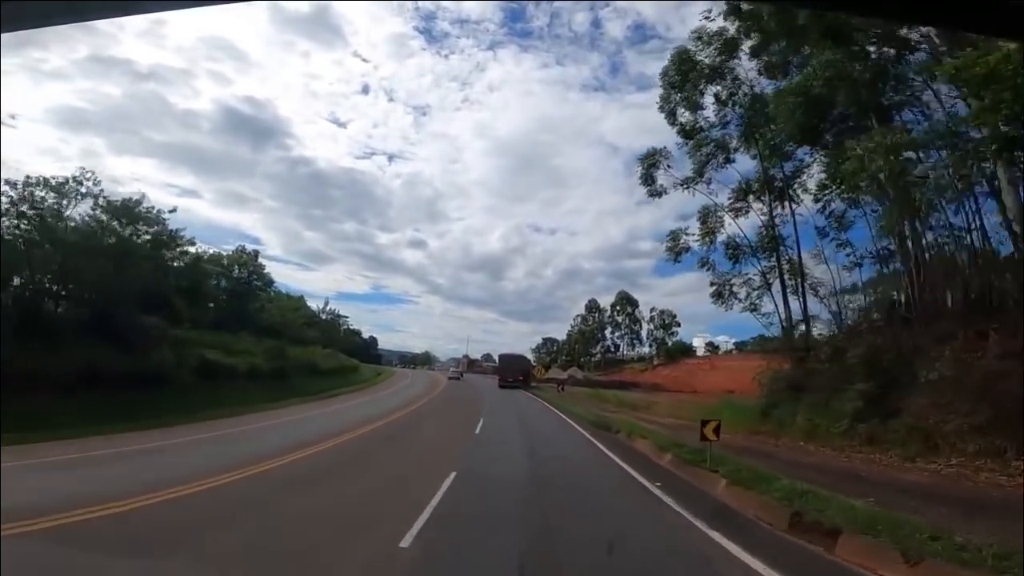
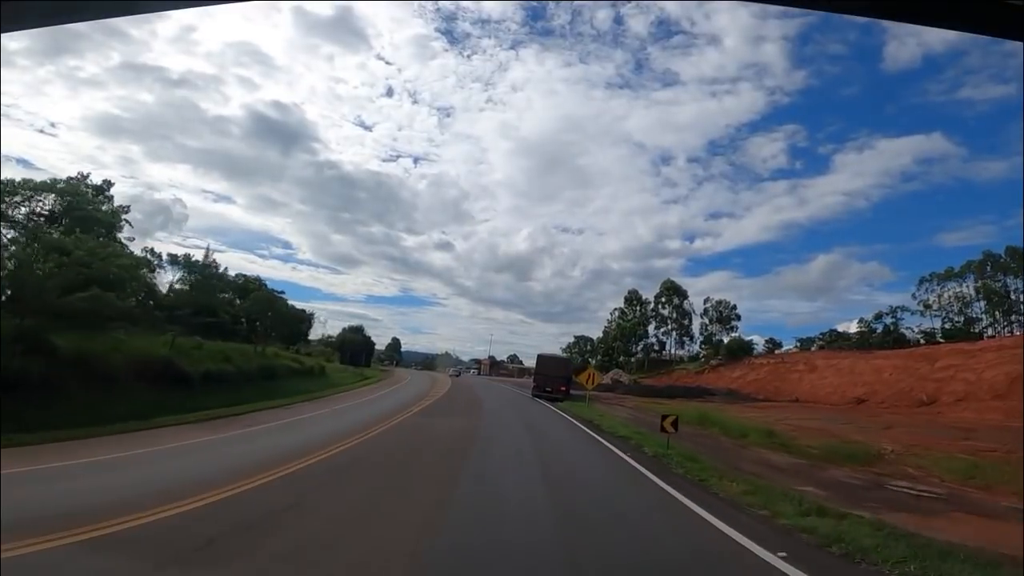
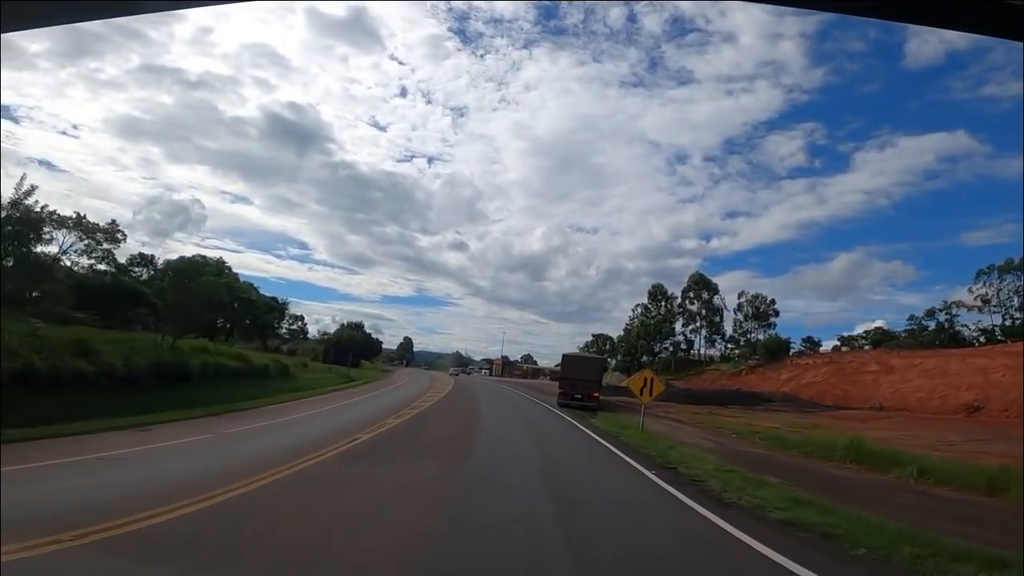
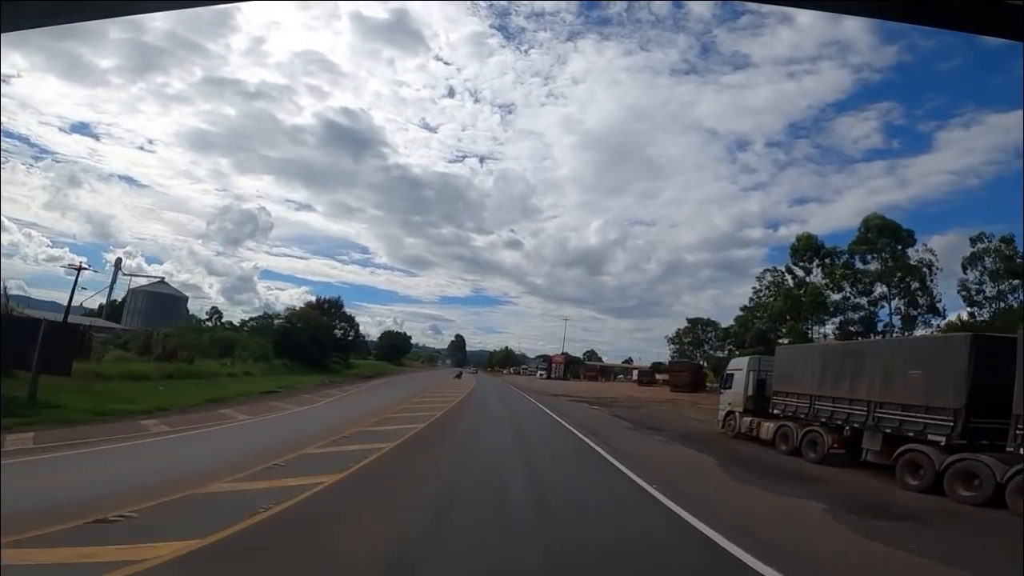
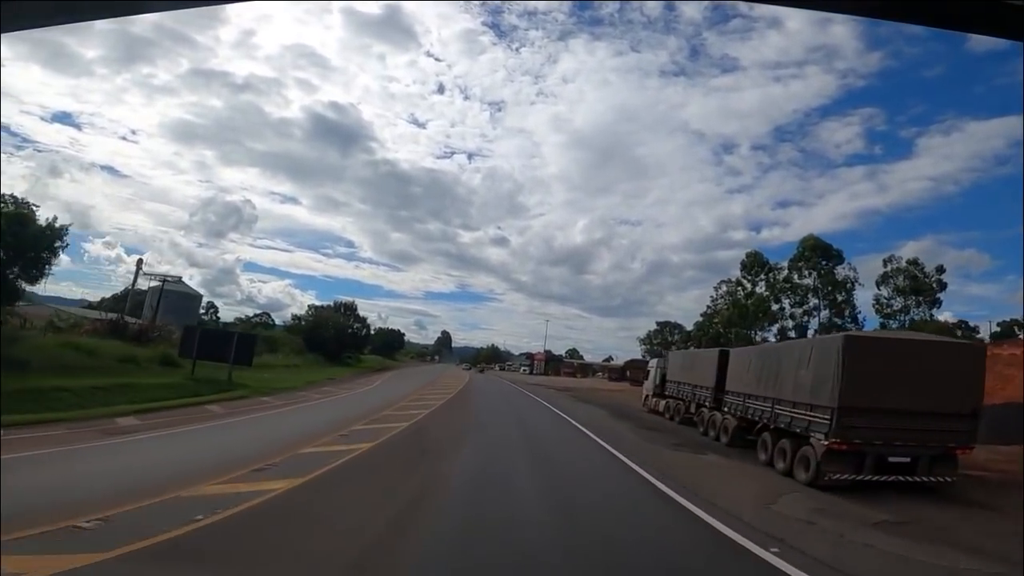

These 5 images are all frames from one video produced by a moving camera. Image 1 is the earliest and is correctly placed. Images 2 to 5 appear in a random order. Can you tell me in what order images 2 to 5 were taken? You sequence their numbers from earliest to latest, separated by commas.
2, 3, 5, 4
